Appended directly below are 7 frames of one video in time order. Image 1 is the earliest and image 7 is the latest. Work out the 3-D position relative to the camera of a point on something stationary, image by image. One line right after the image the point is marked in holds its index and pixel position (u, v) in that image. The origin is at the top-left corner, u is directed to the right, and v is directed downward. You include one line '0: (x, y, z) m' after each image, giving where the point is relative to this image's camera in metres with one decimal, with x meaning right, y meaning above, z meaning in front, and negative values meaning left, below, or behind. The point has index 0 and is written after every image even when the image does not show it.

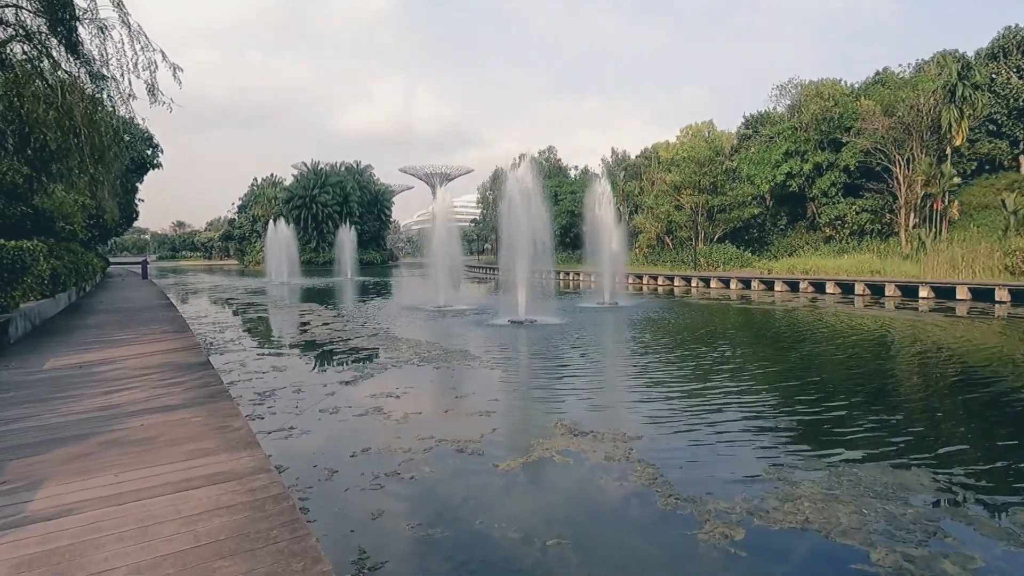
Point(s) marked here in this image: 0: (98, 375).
0: (-3.4, -0.7, +4.7) m
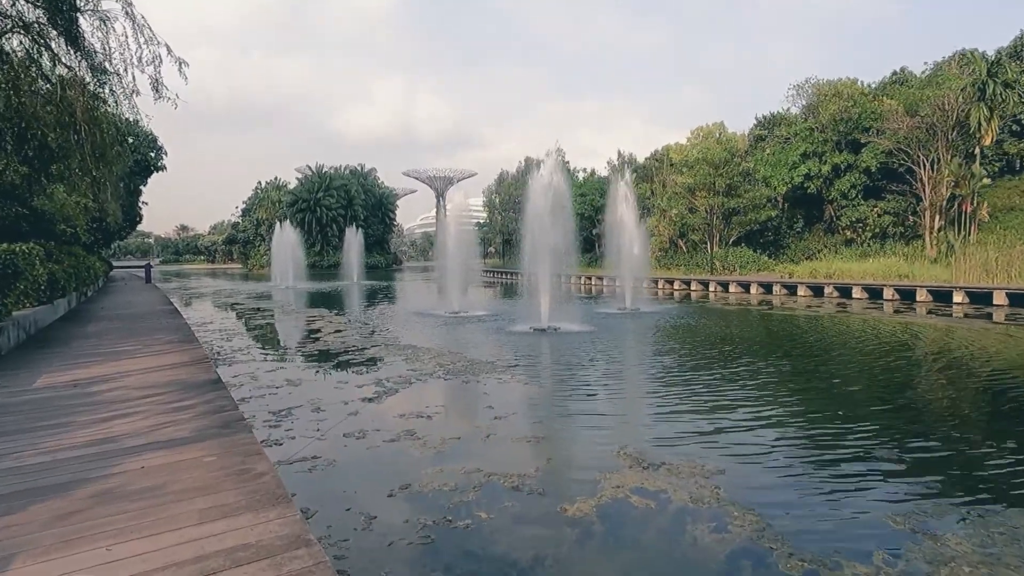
0: (-3.0, -0.8, +4.1) m
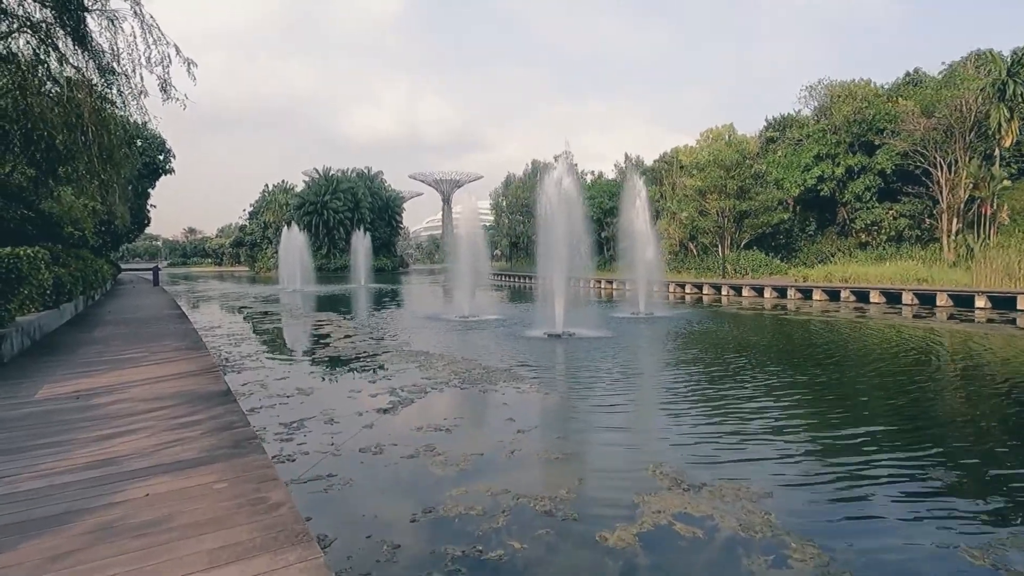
0: (-2.8, -0.8, +3.9) m
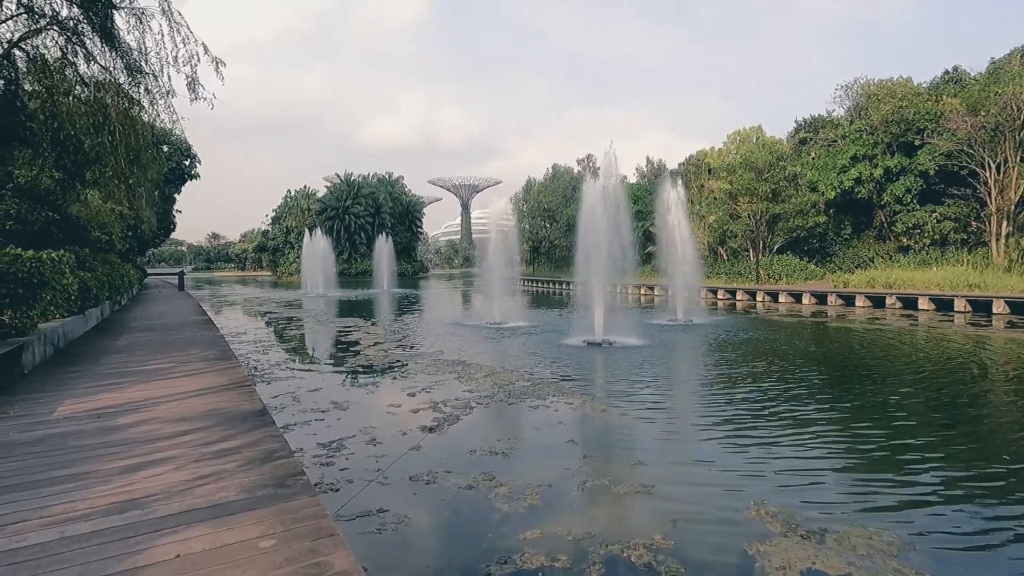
0: (-2.4, -0.9, +3.4) m
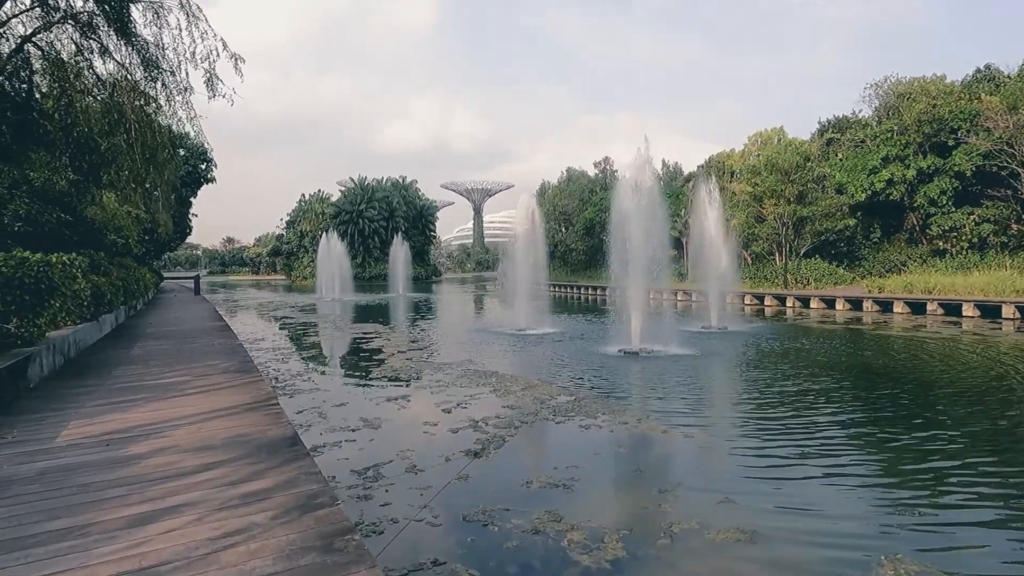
0: (-2.0, -0.9, +2.9) m
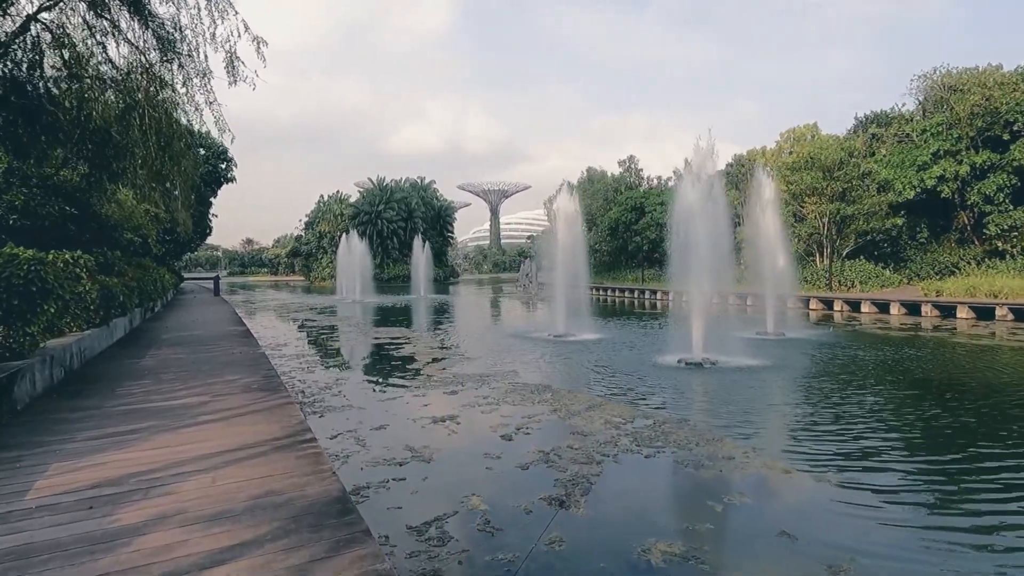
0: (-1.4, -0.9, +2.0) m
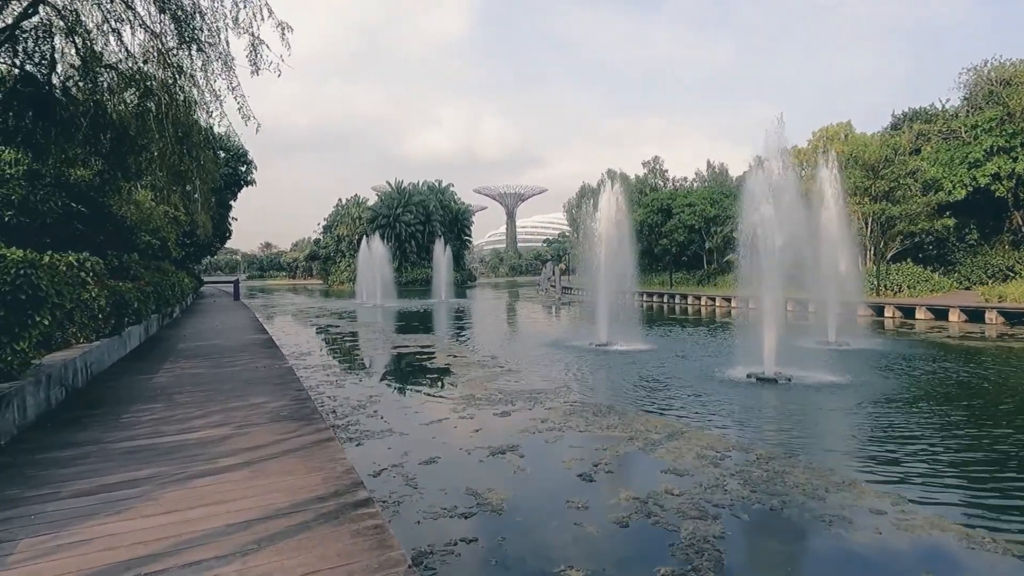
0: (-0.9, -1.0, +1.2) m
